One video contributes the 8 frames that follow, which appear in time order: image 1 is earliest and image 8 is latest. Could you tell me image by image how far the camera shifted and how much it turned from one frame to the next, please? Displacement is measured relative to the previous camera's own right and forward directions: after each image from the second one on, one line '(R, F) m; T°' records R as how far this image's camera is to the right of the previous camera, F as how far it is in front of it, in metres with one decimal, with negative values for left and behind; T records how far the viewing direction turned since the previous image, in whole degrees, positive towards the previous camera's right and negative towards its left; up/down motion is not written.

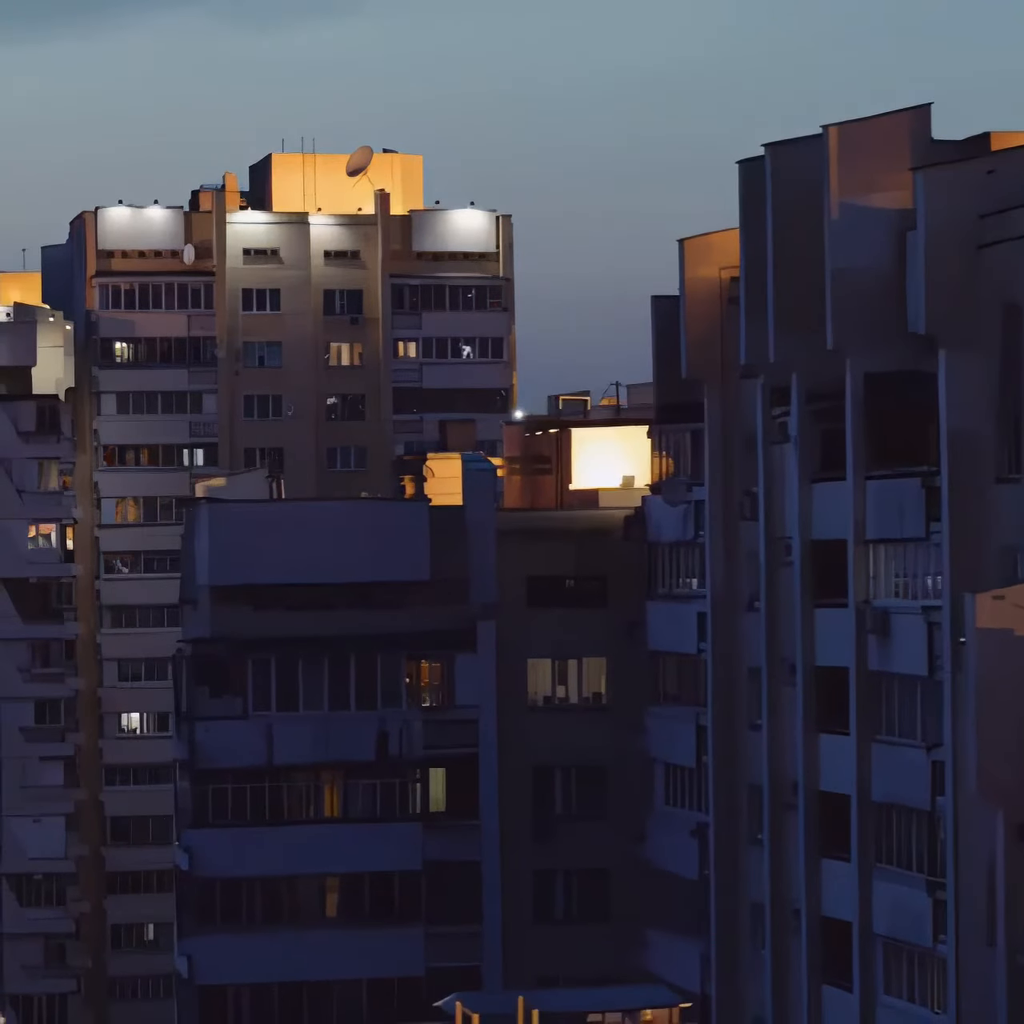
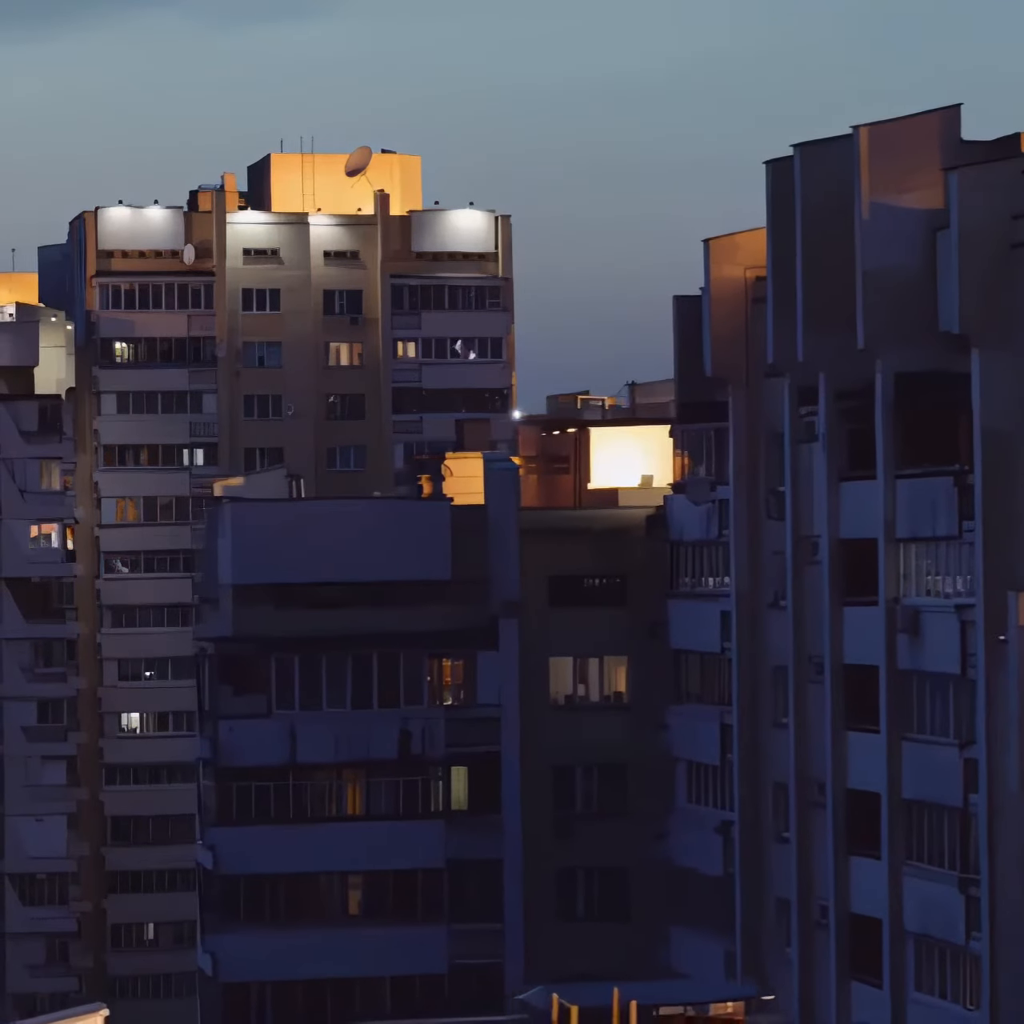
(-0.6, -0.1) m; 0°
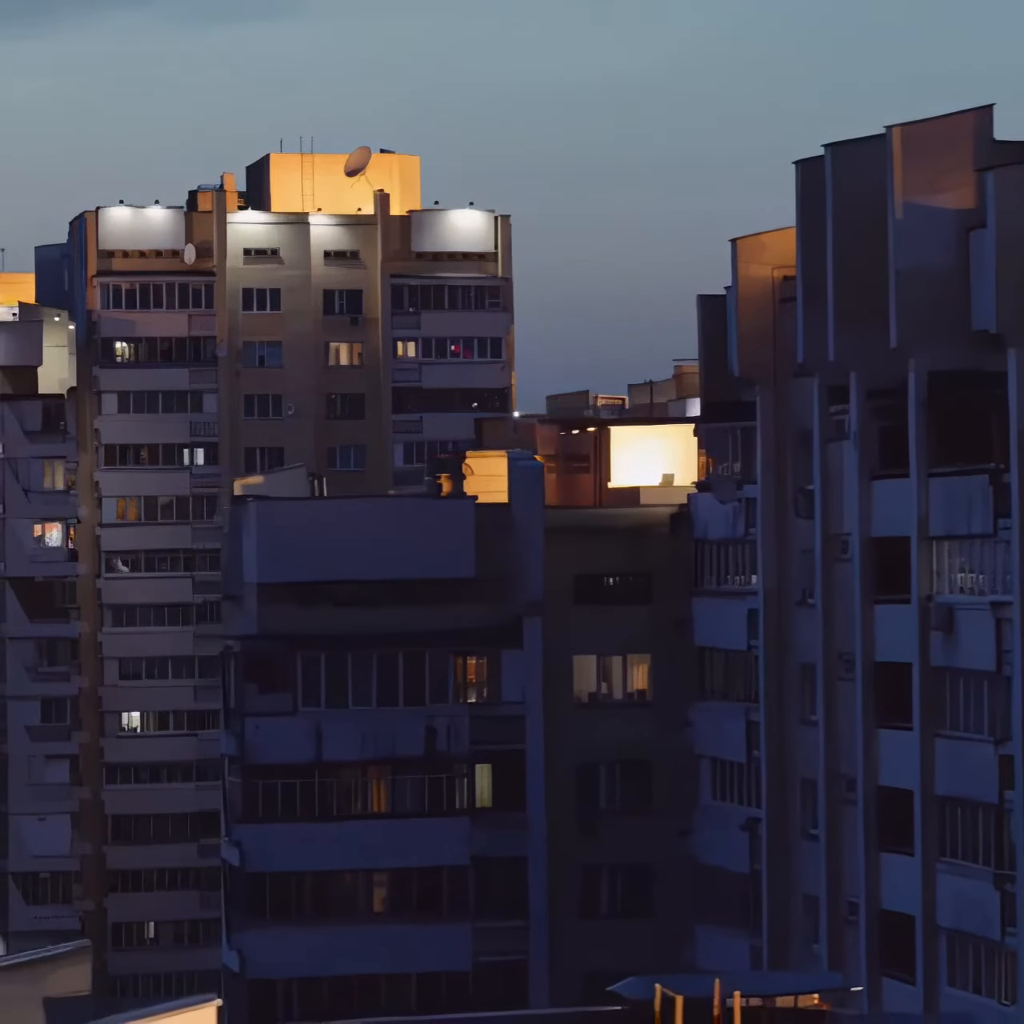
(-0.7, -0.1) m; 0°
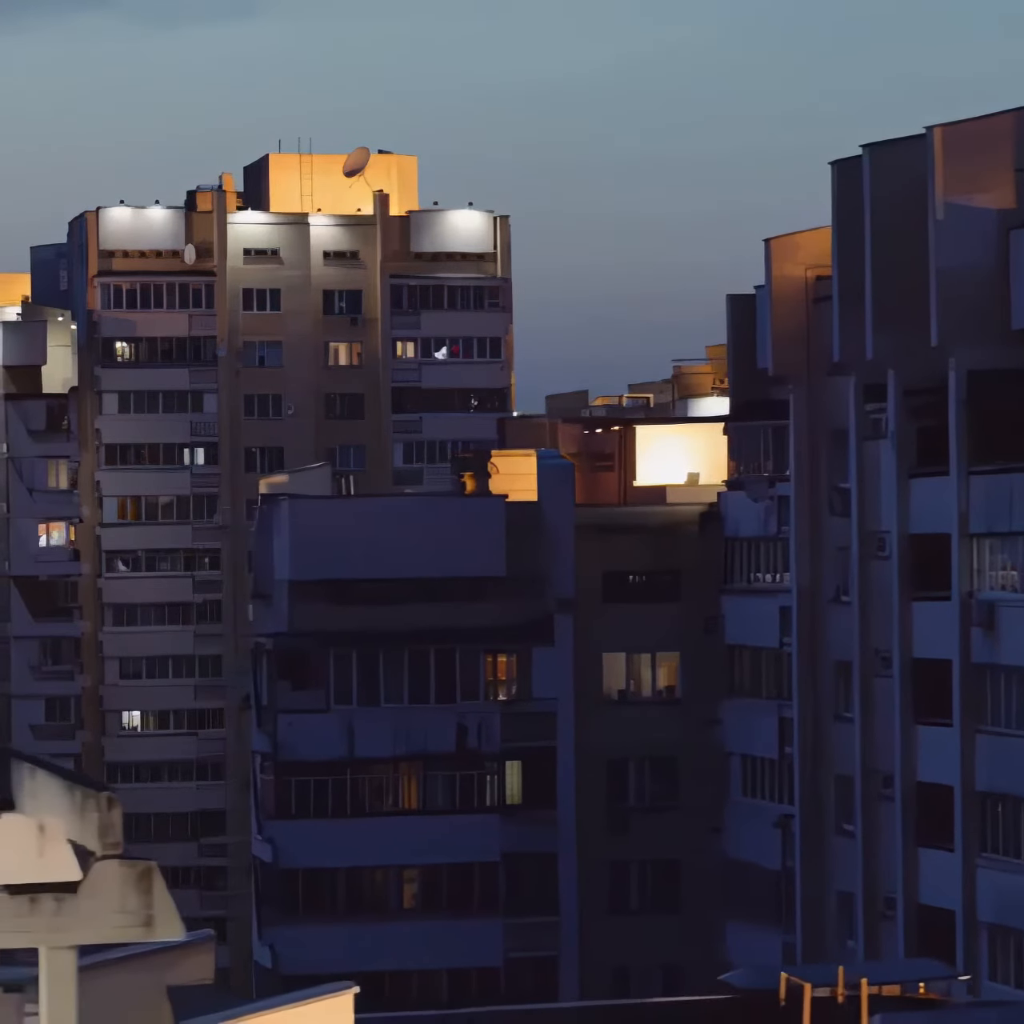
(-0.9, -0.2) m; +1°
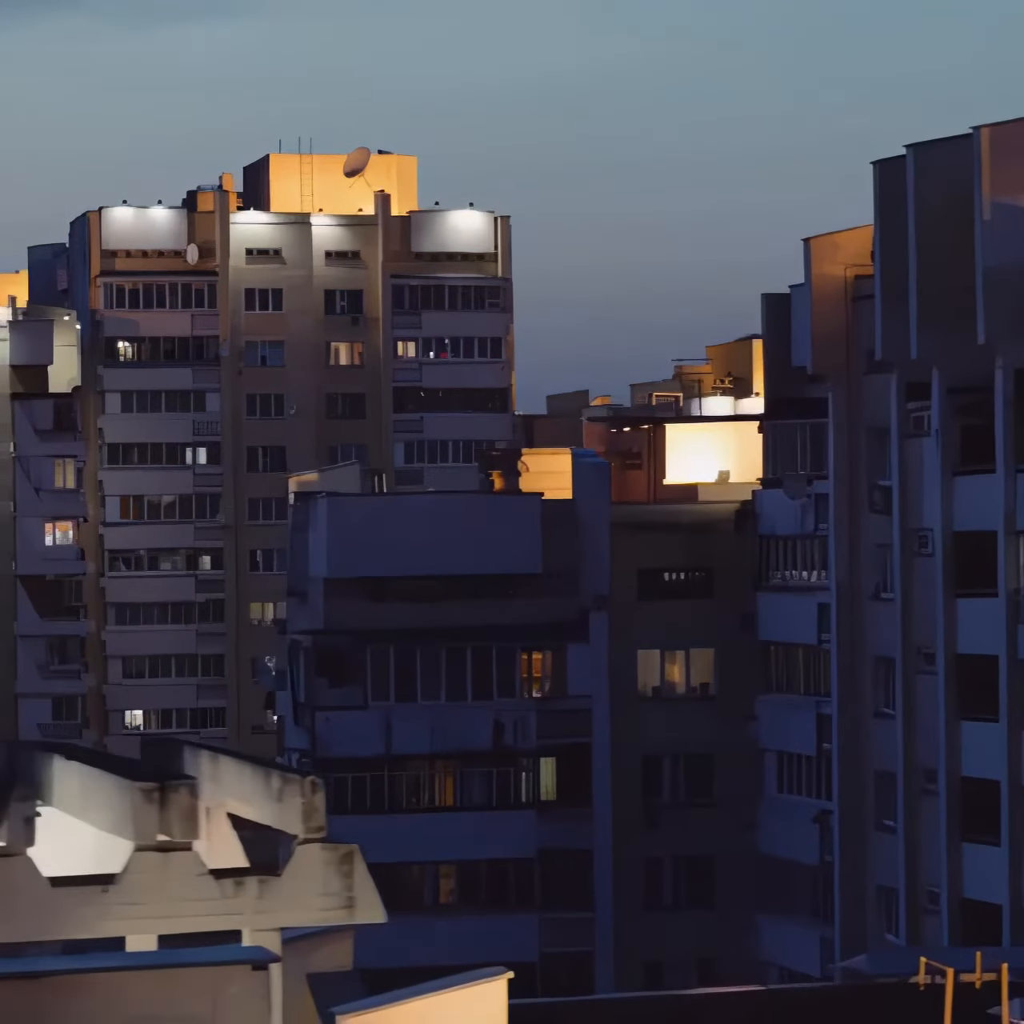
(-1.0, -0.2) m; +1°
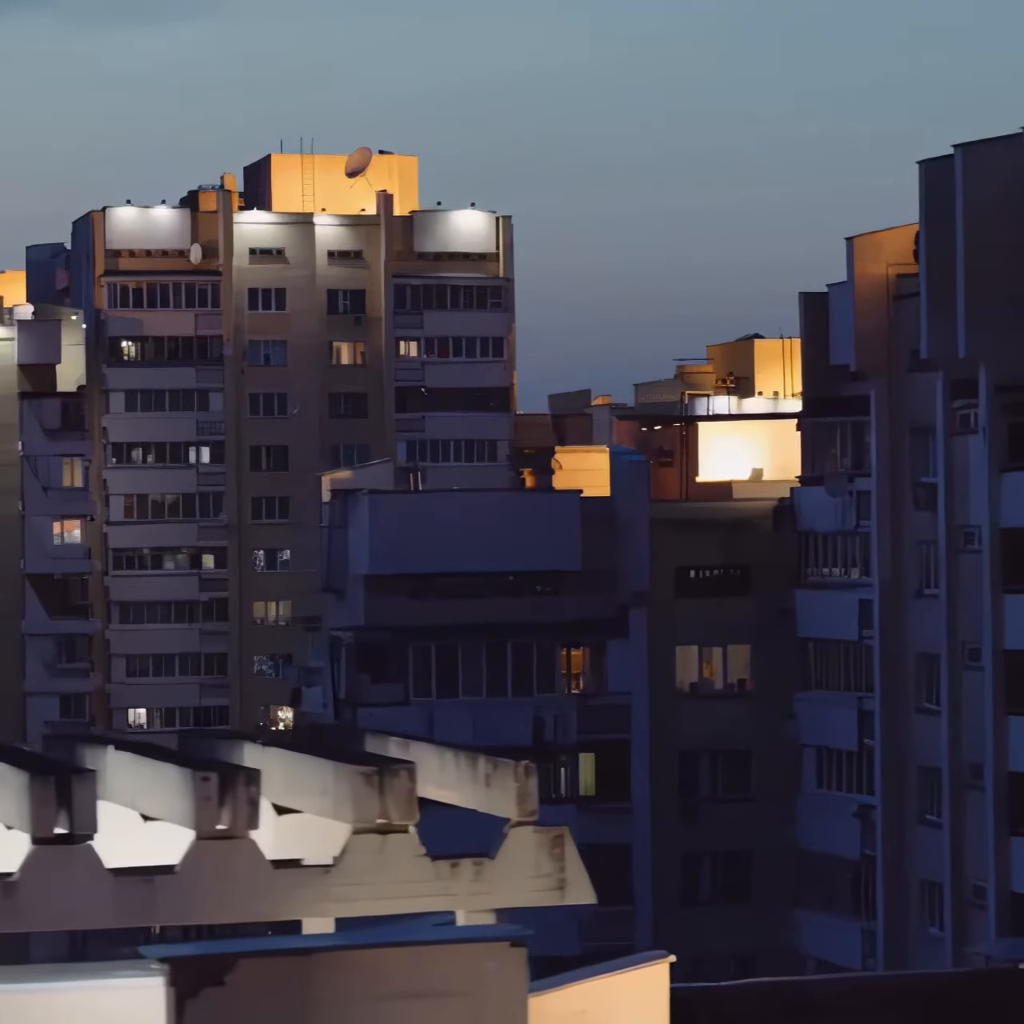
(-1.1, -0.2) m; +1°
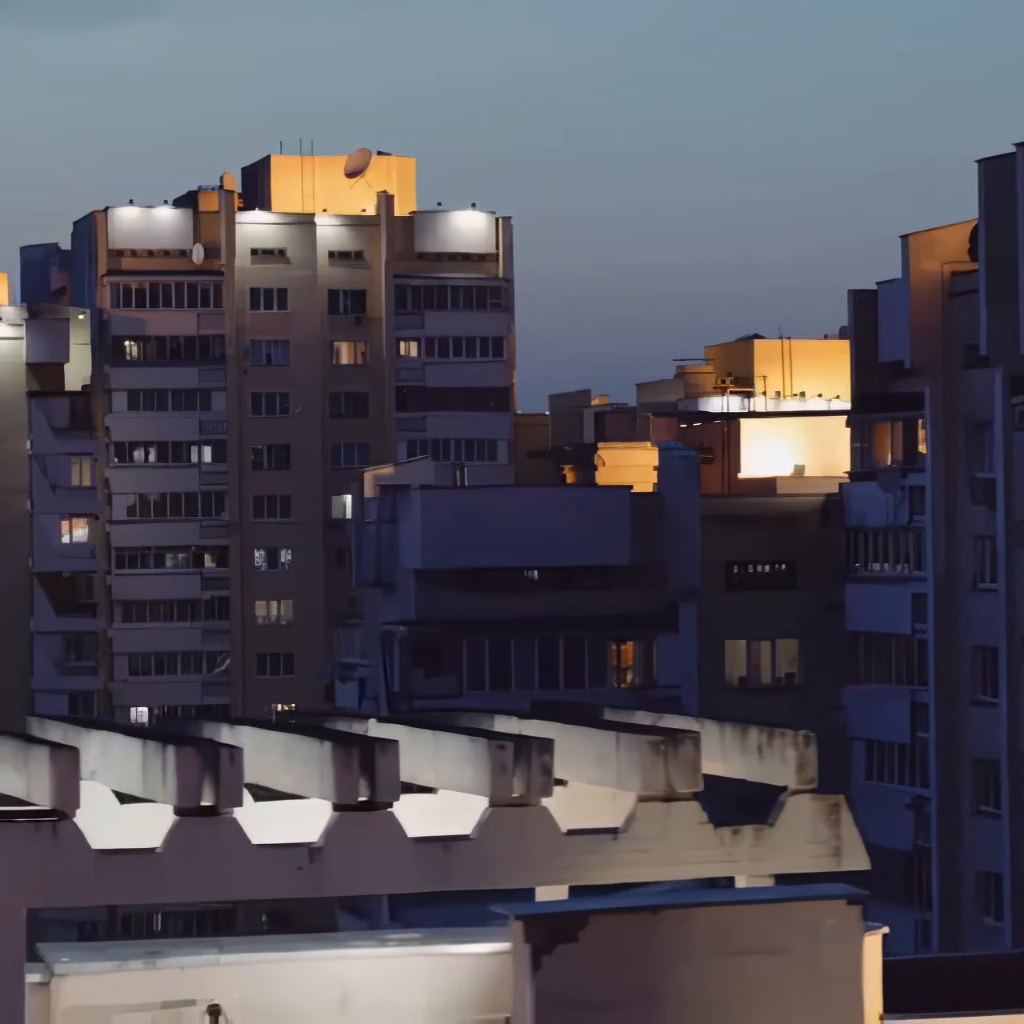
(-1.5, -0.3) m; +1°
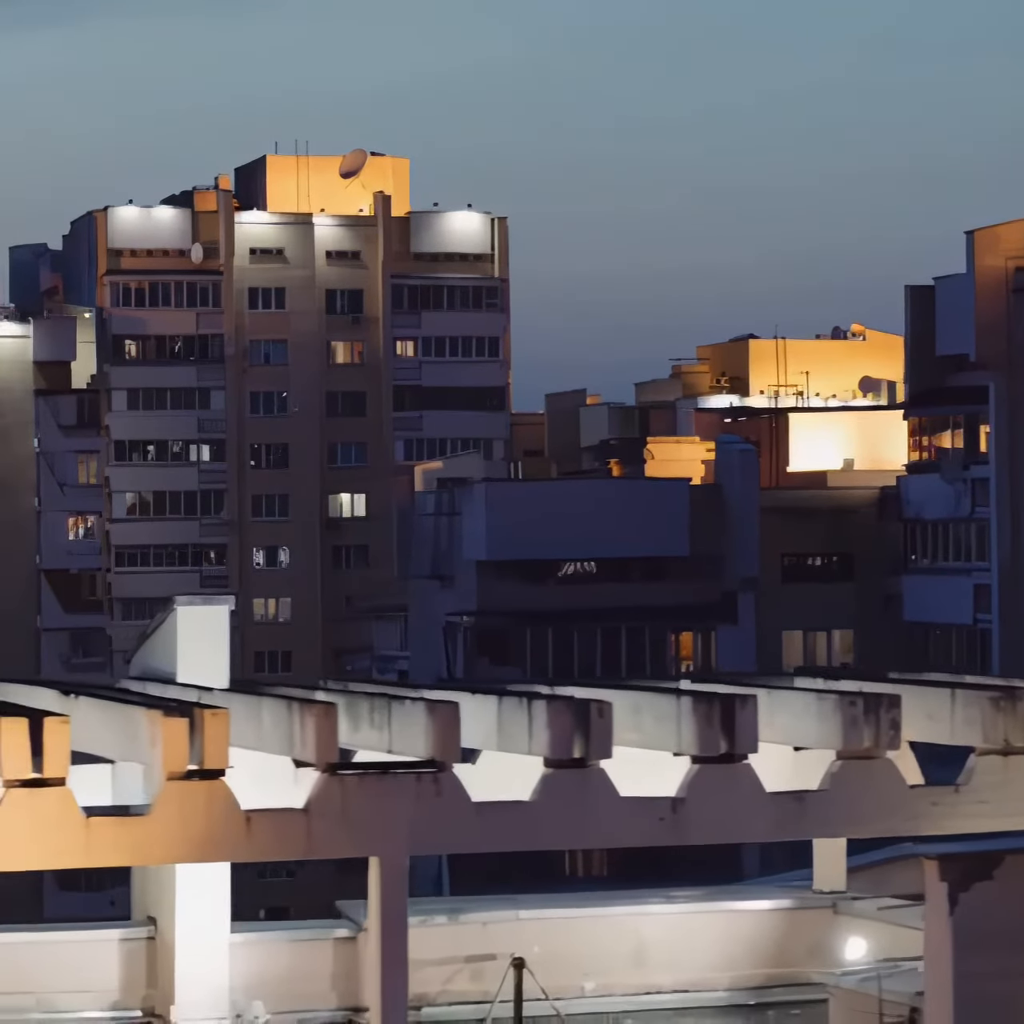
(-2.0, -0.4) m; +1°
